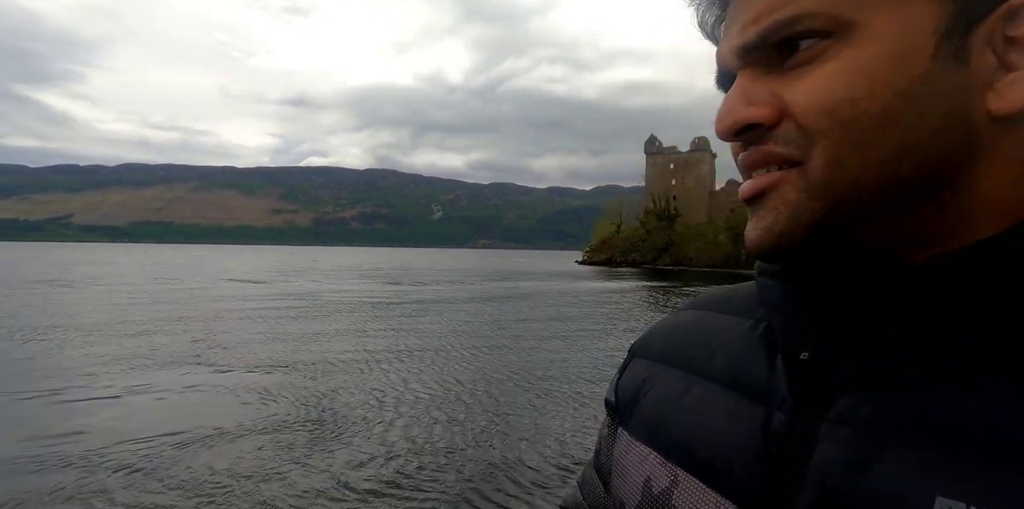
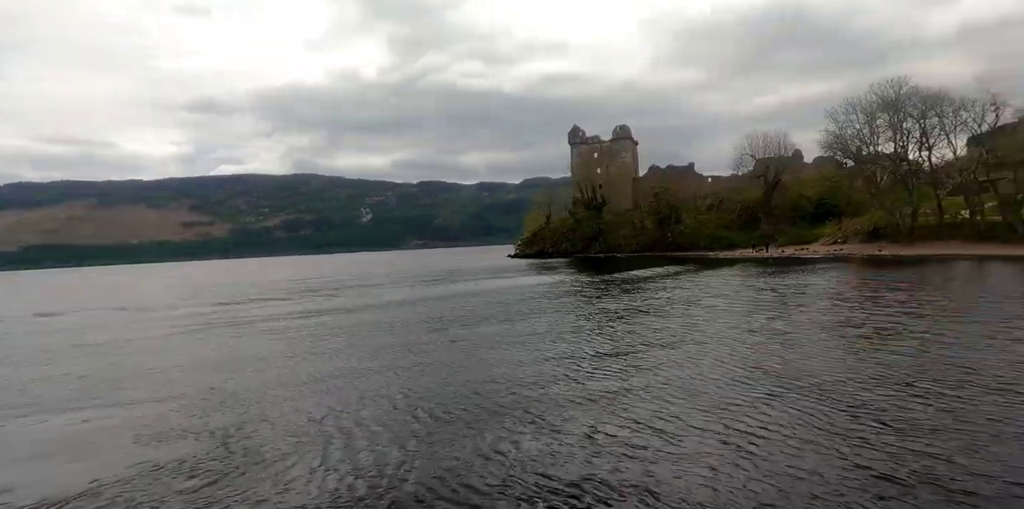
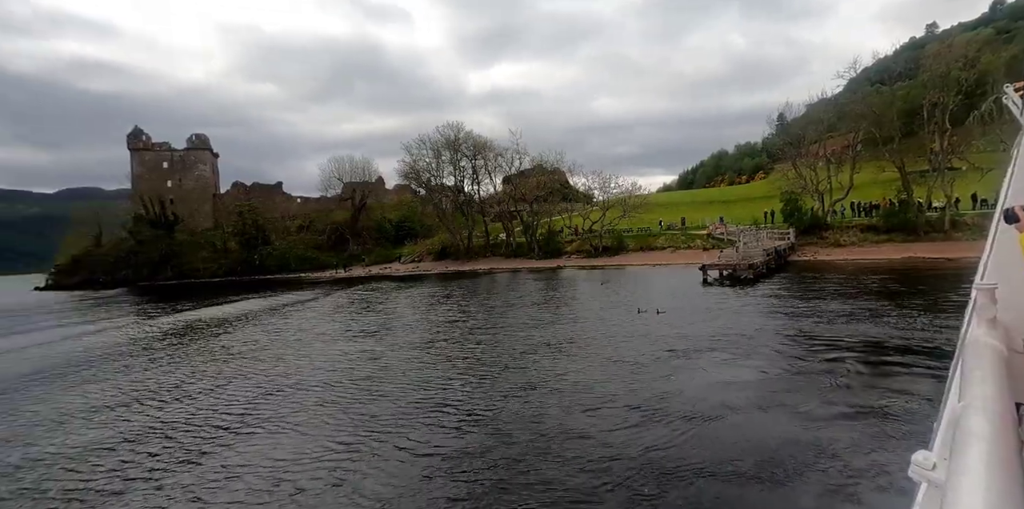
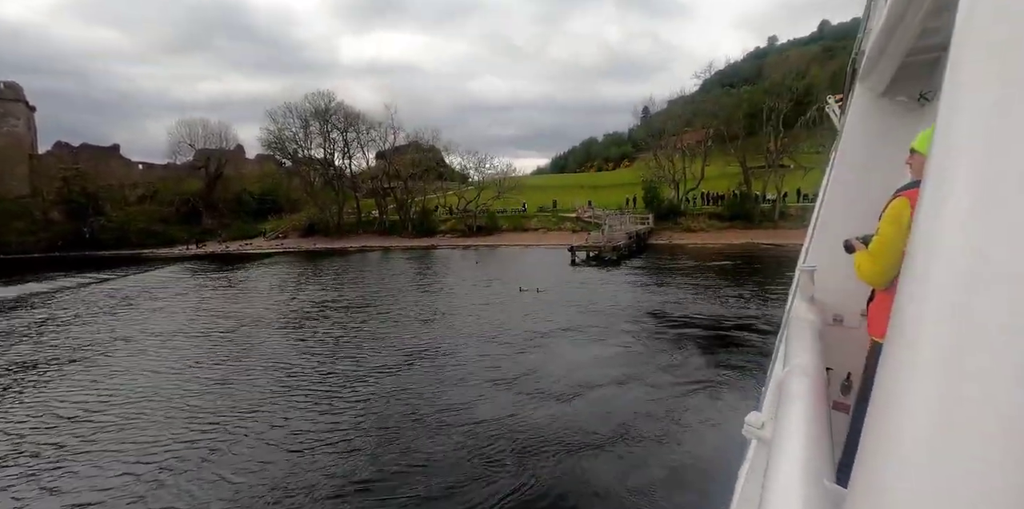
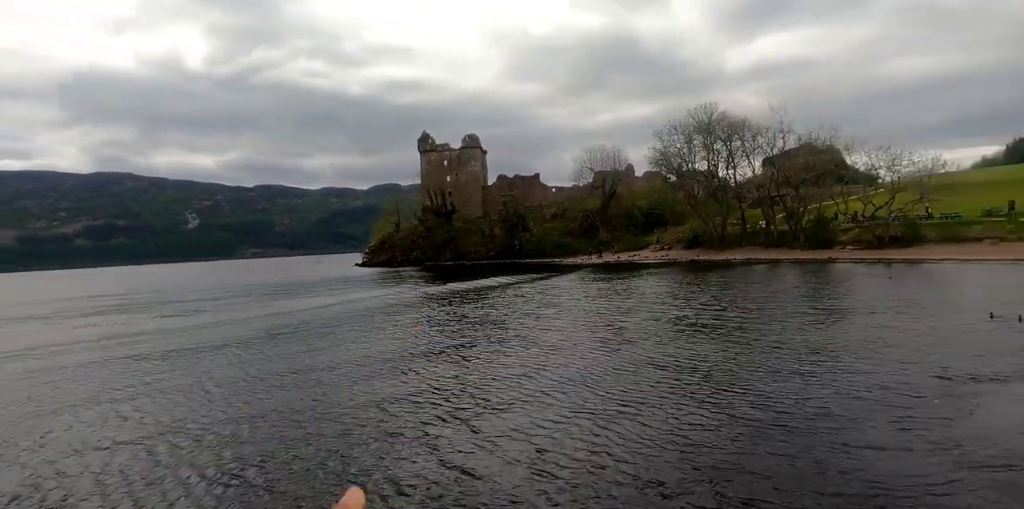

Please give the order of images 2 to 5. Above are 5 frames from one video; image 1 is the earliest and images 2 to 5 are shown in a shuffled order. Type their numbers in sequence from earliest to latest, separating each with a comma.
2, 5, 4, 3
